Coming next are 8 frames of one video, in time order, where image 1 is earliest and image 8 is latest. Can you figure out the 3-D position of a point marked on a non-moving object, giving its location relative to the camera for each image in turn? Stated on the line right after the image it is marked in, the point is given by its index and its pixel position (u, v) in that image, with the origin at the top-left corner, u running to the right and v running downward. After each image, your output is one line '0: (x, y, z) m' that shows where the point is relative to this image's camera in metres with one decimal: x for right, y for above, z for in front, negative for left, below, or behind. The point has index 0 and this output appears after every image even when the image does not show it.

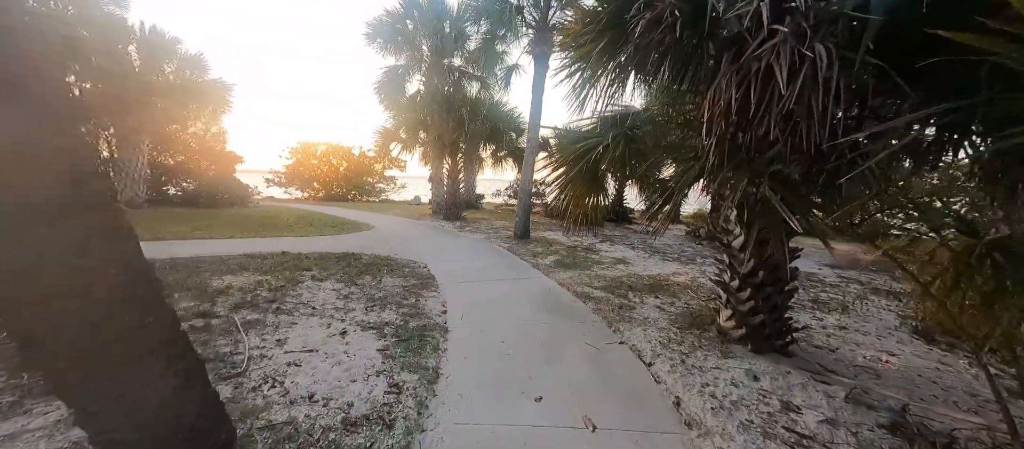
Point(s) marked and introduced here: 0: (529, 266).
0: (+0.3, -0.6, +5.2) m
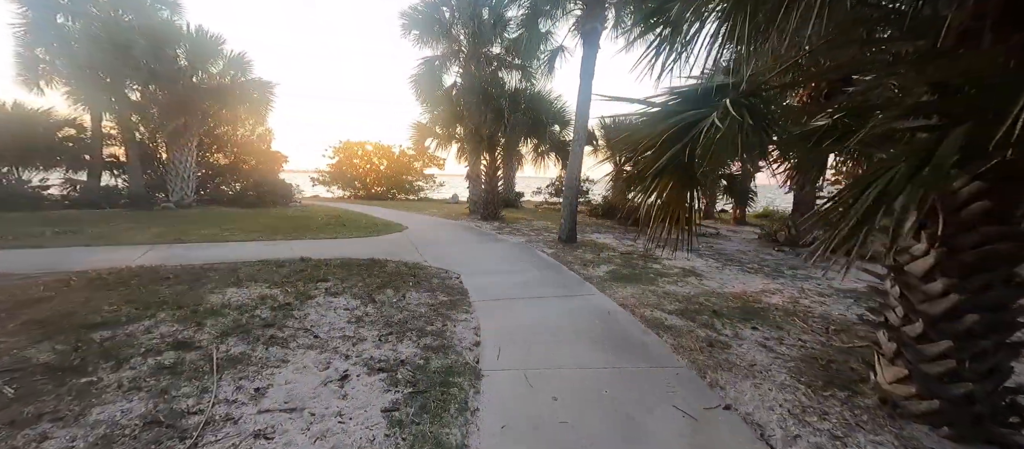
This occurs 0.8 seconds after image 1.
0: (+0.8, -0.7, +4.3) m
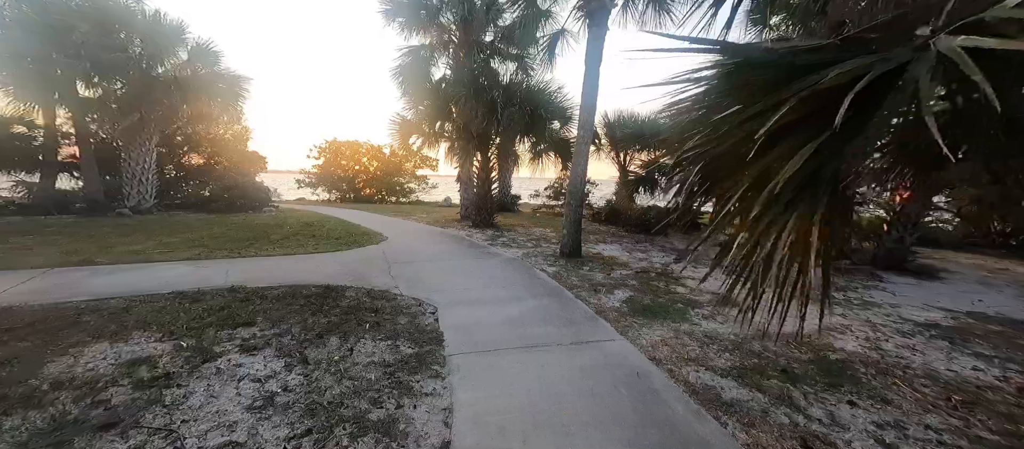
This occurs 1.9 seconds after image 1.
0: (+0.8, -0.9, +3.4) m
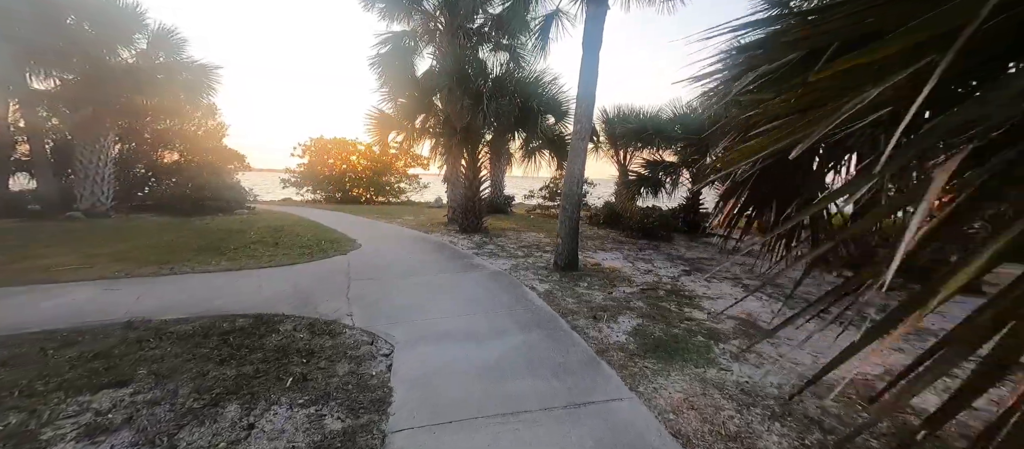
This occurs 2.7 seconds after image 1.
0: (+0.6, -1.0, +2.6) m
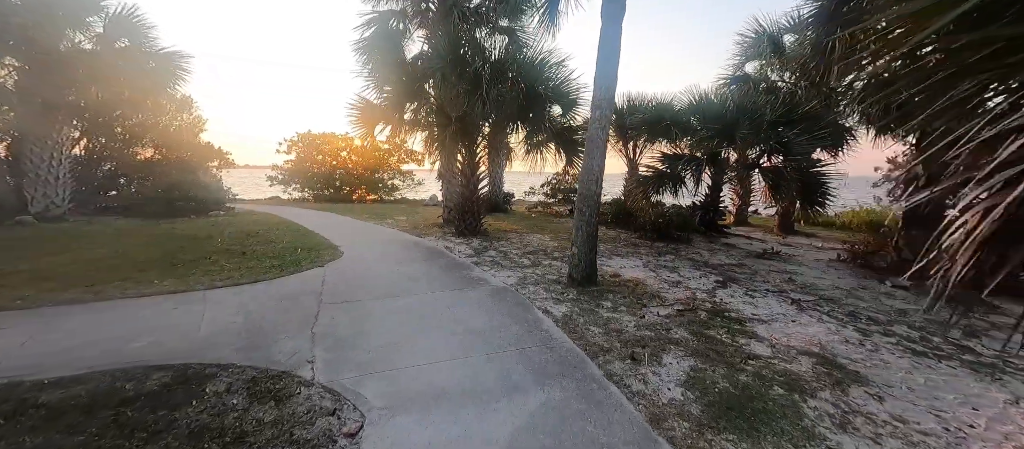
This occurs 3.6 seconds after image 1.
0: (+0.7, -1.1, +1.9) m
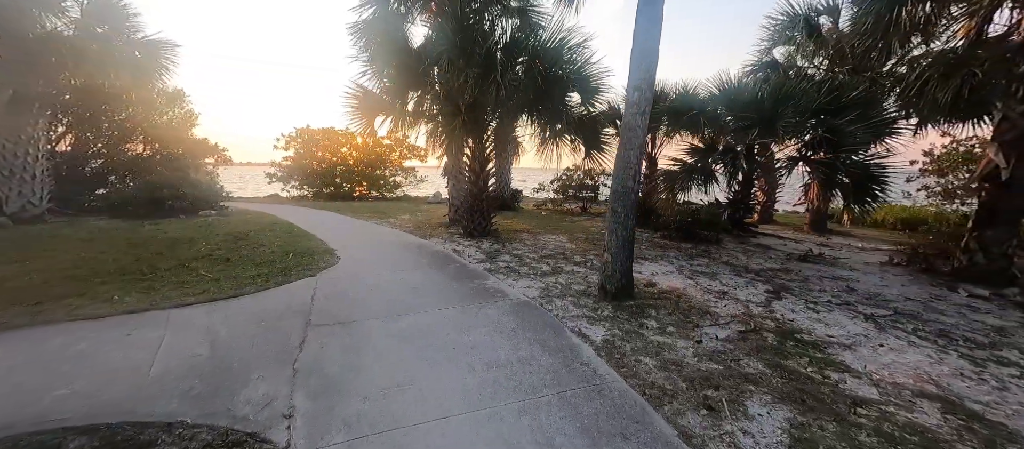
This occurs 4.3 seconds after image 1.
0: (+0.9, -1.1, +1.3) m
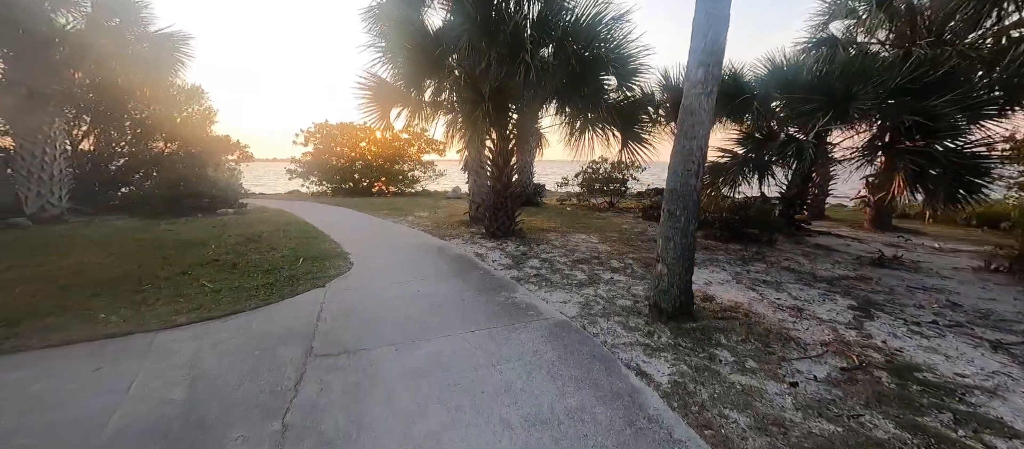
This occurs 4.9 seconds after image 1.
0: (+1.1, -1.2, +0.8) m
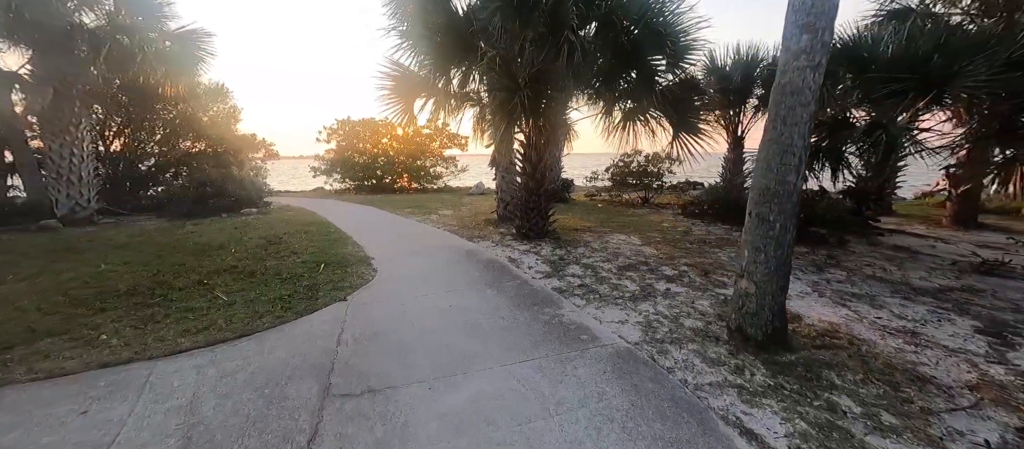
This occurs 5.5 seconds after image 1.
0: (+1.3, -1.3, +0.2) m
